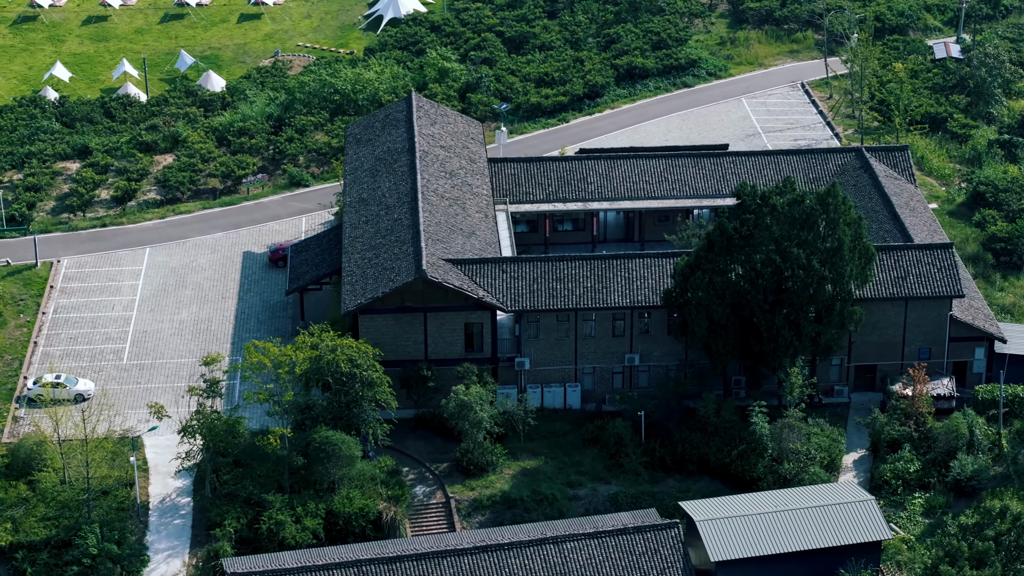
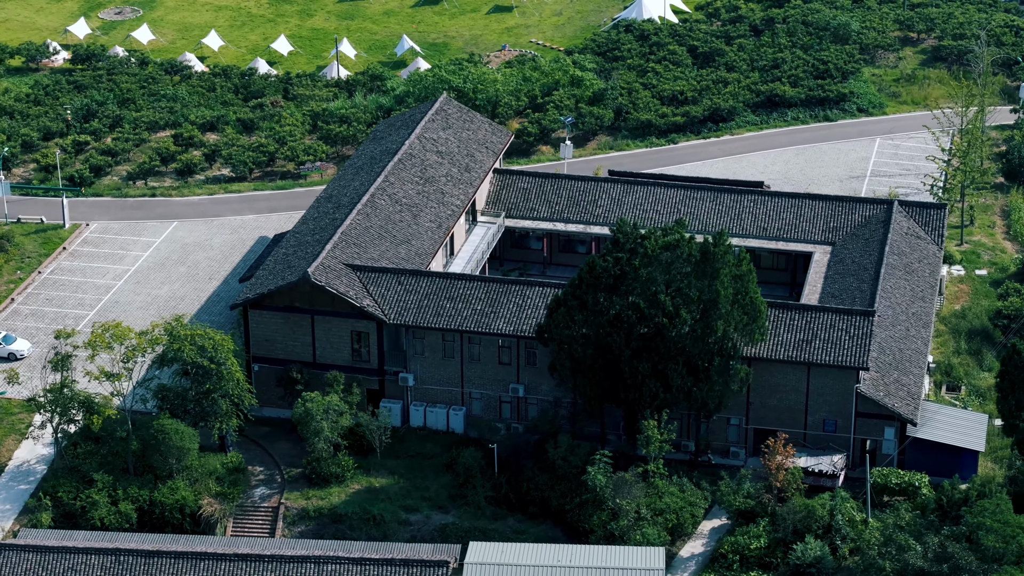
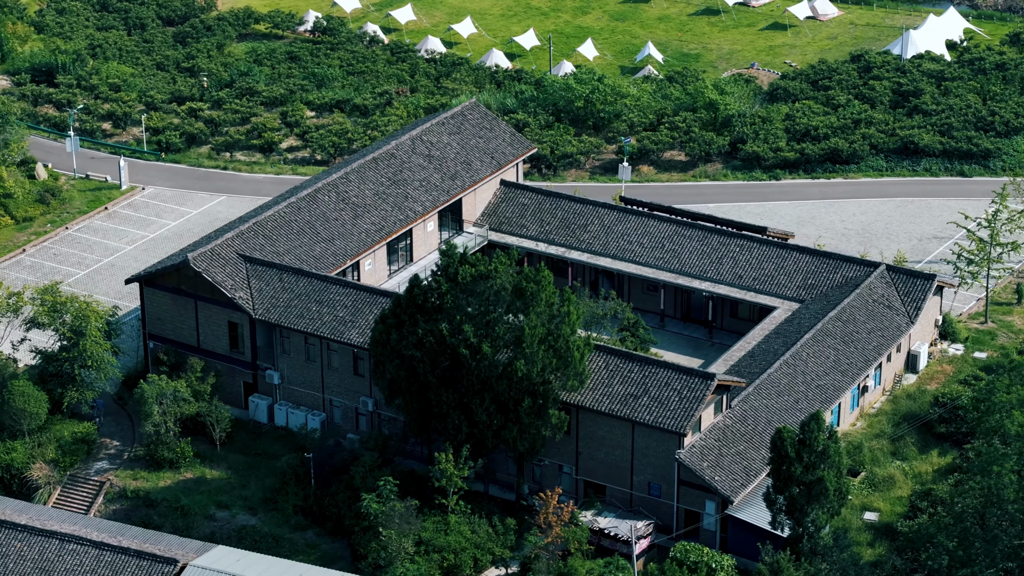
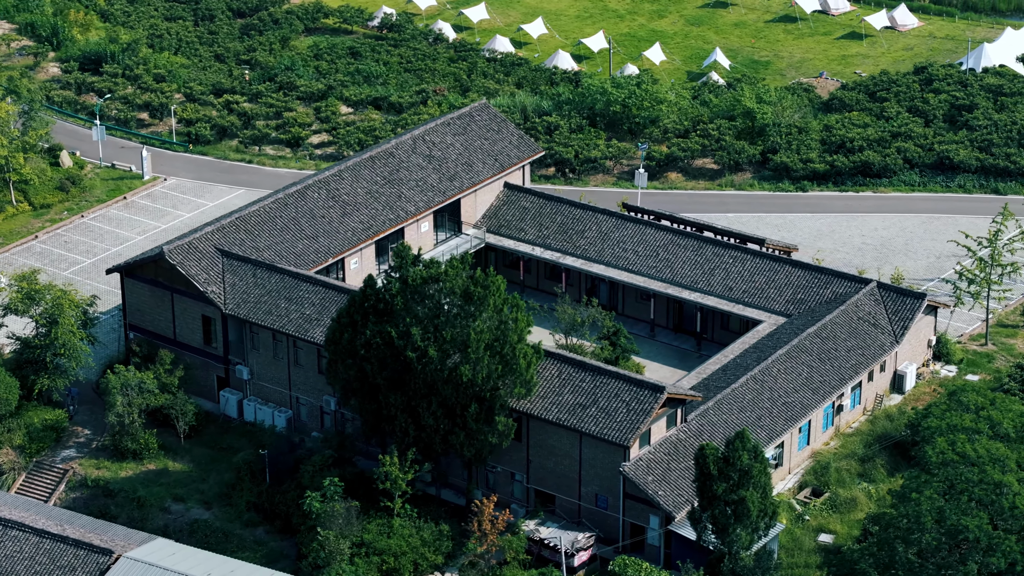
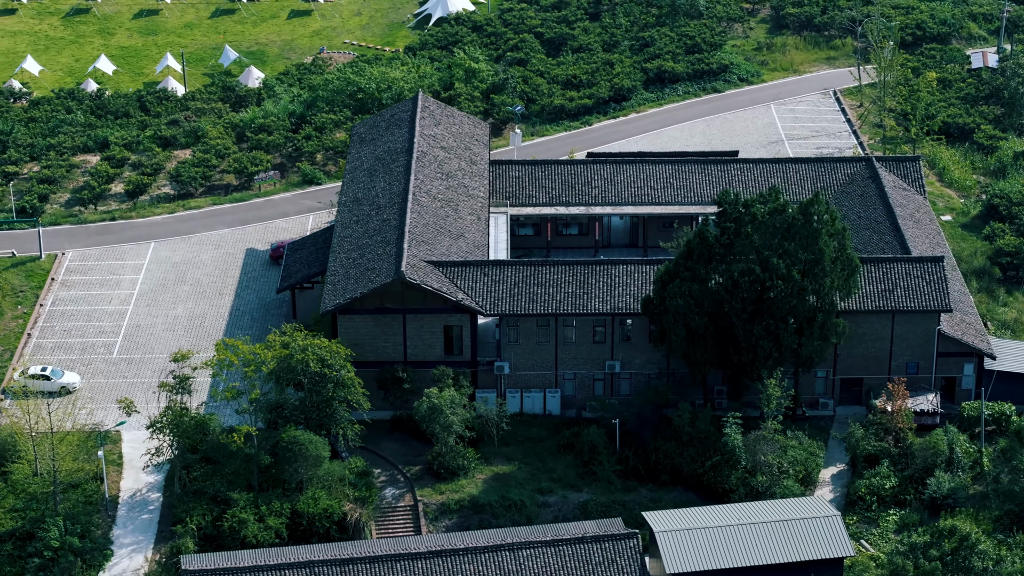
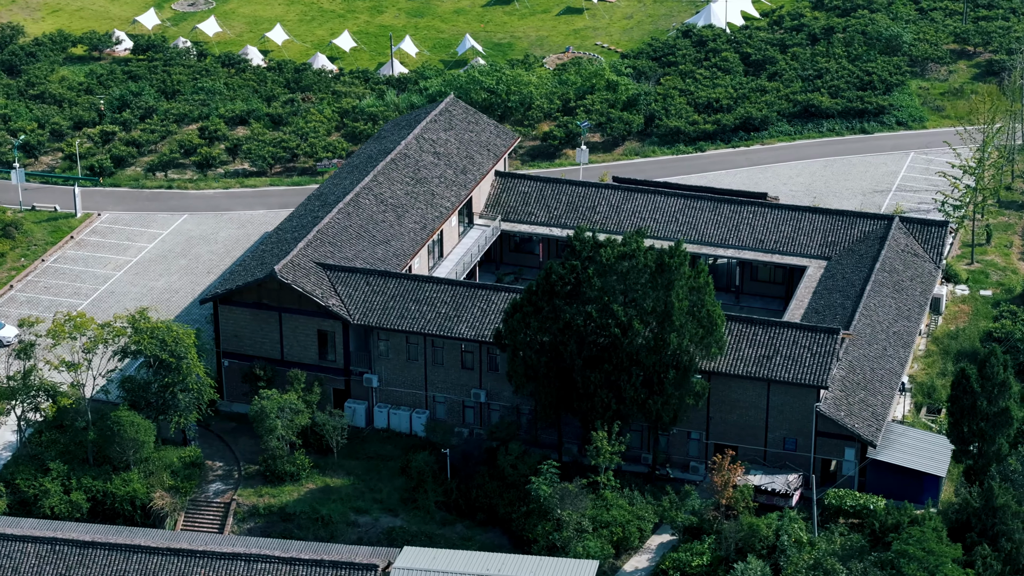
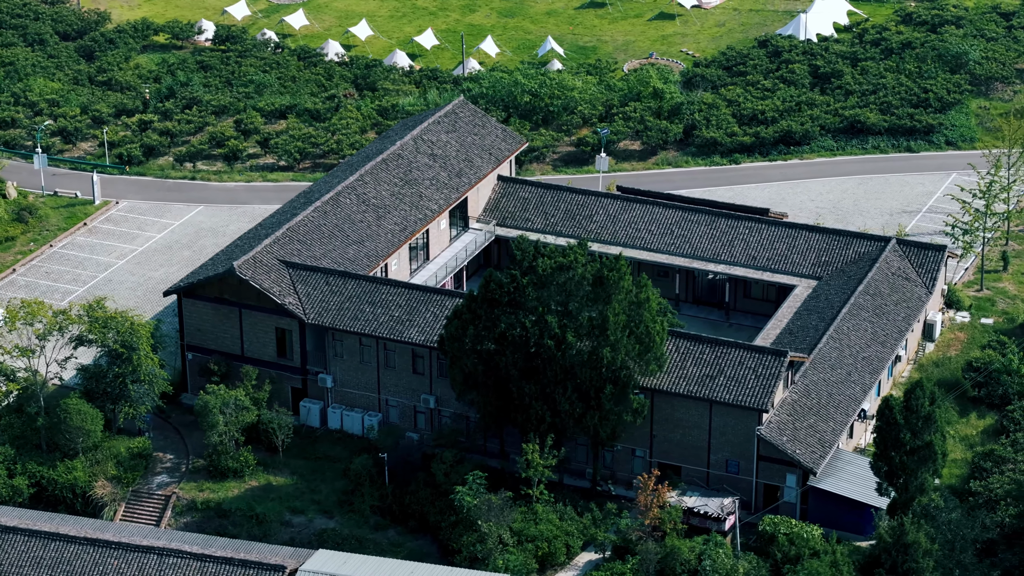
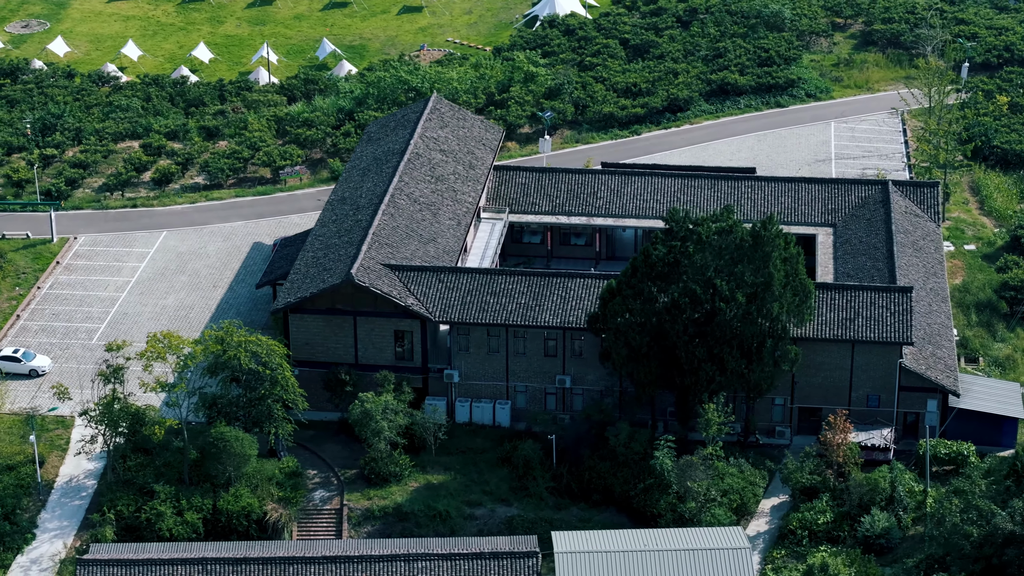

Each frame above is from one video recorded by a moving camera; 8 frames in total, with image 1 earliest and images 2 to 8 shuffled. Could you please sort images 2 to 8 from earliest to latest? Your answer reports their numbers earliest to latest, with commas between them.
5, 8, 2, 6, 7, 3, 4
